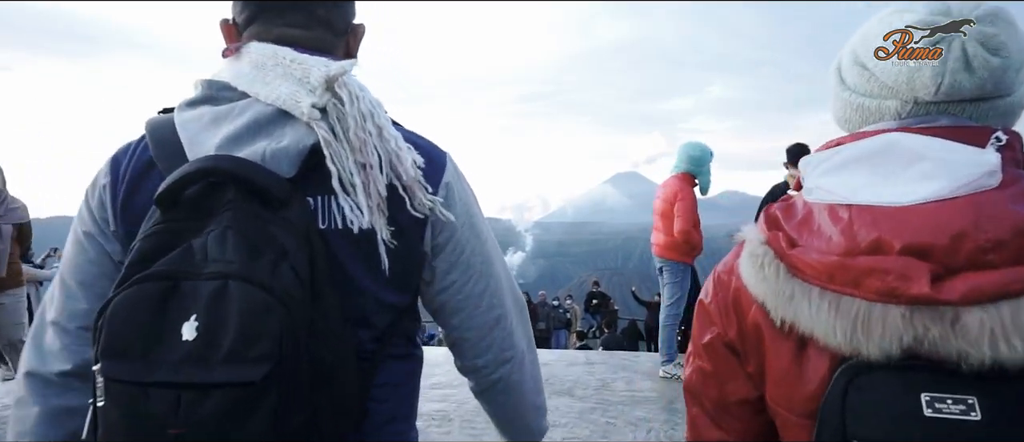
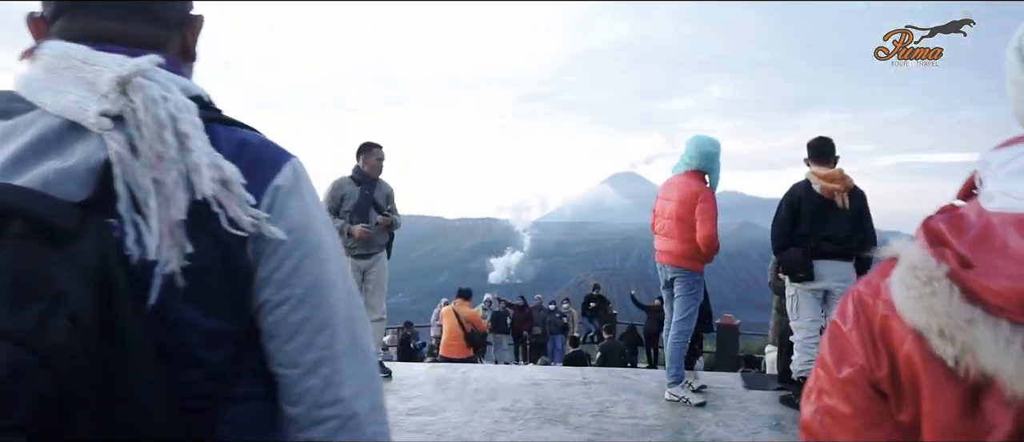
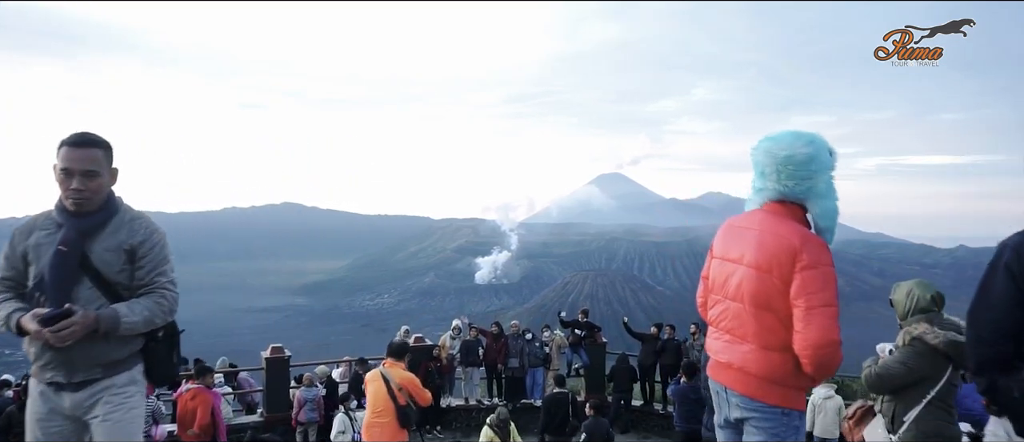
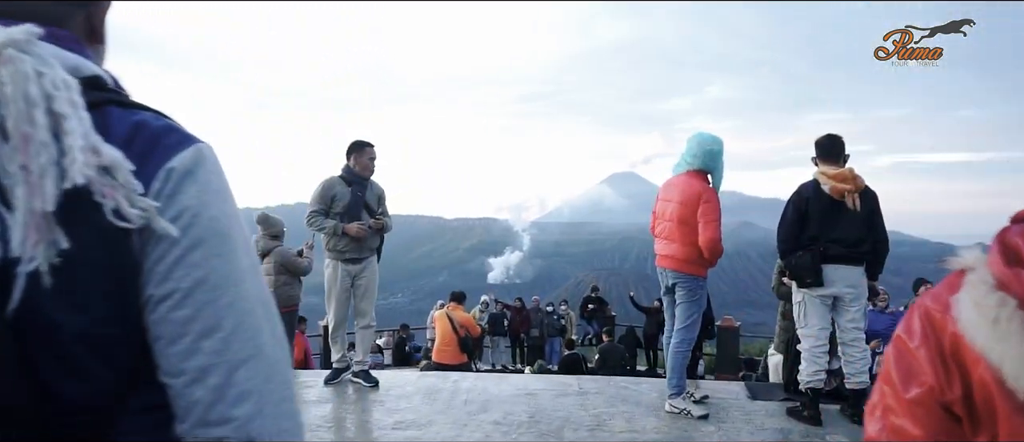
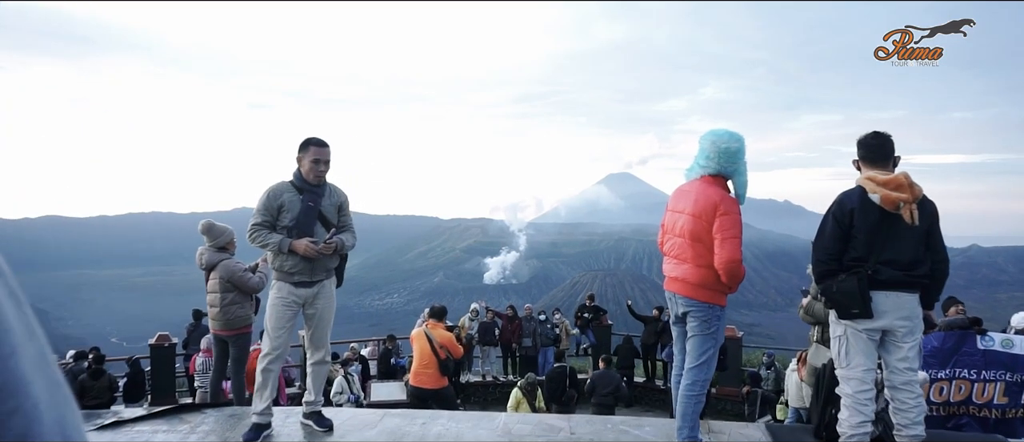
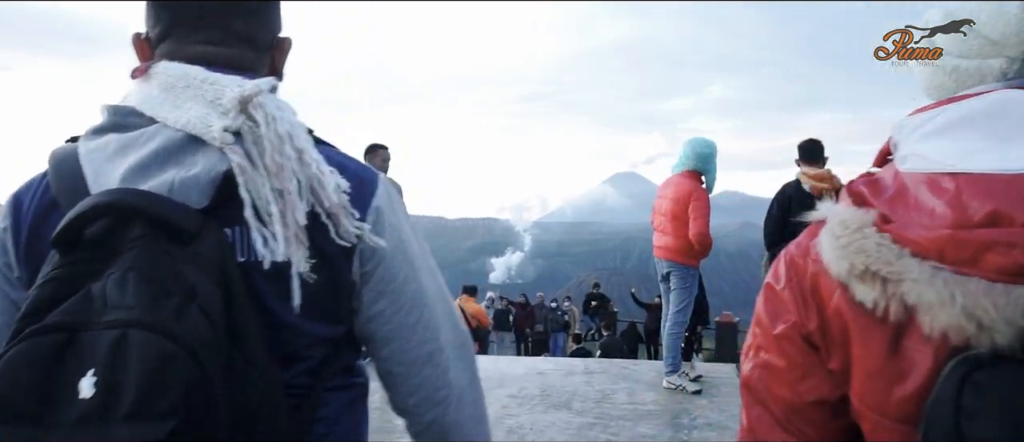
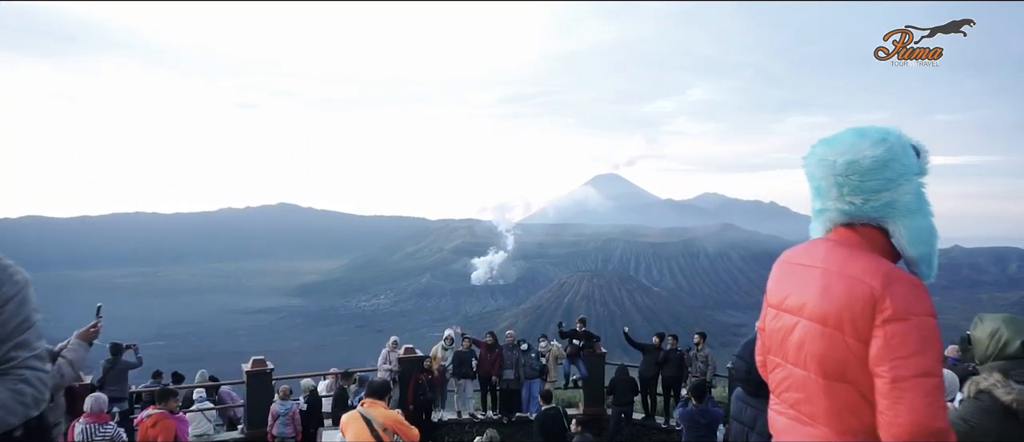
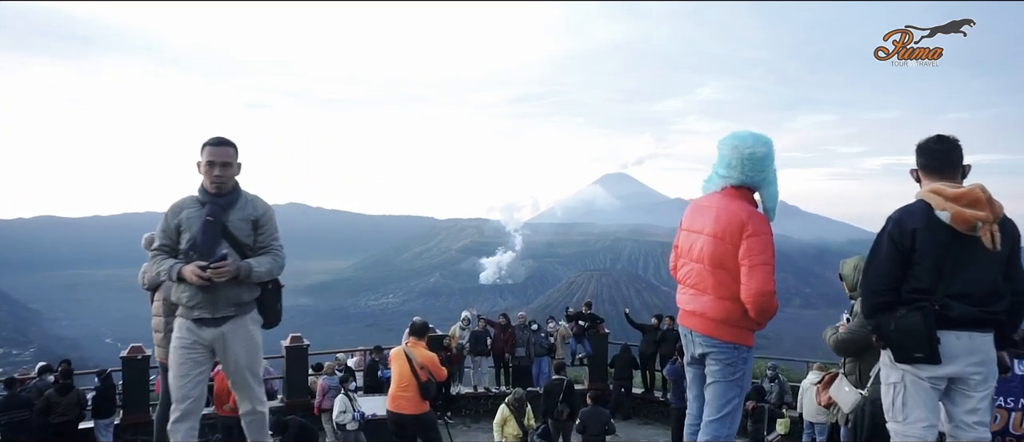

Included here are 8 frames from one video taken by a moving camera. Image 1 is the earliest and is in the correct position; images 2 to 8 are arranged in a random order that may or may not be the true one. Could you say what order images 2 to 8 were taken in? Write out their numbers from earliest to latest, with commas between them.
6, 2, 4, 5, 8, 3, 7
